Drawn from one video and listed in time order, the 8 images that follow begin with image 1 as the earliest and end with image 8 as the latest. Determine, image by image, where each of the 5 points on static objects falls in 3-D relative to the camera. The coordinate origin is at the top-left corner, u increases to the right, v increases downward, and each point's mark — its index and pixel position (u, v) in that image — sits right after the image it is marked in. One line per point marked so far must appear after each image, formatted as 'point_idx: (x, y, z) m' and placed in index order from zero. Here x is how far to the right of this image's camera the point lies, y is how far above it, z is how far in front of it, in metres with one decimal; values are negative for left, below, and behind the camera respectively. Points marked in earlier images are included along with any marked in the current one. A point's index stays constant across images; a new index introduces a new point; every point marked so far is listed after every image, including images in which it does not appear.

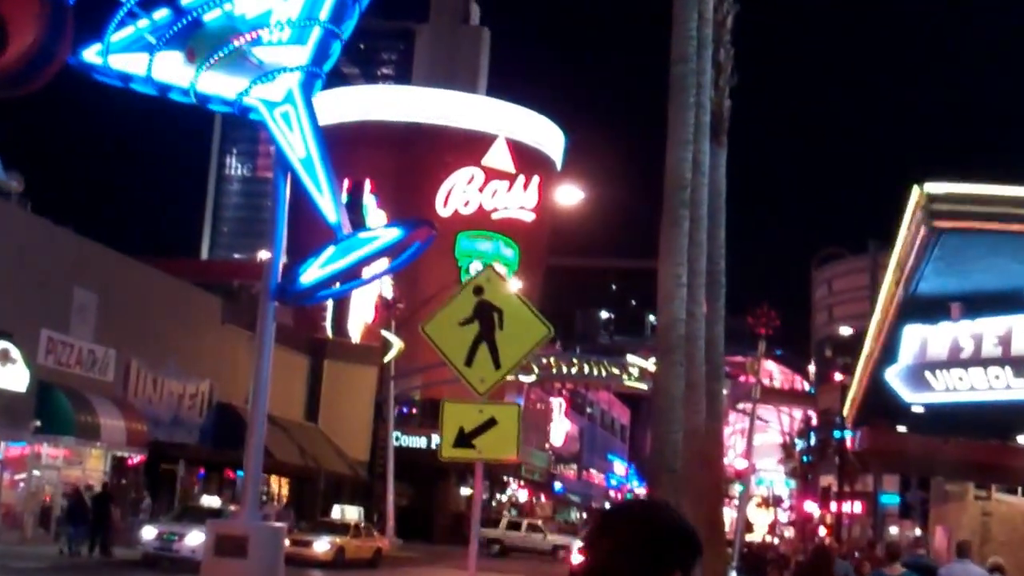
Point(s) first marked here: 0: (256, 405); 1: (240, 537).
0: (-2.6, -1.2, +16.1) m
1: (-2.6, -2.4, +15.2) m
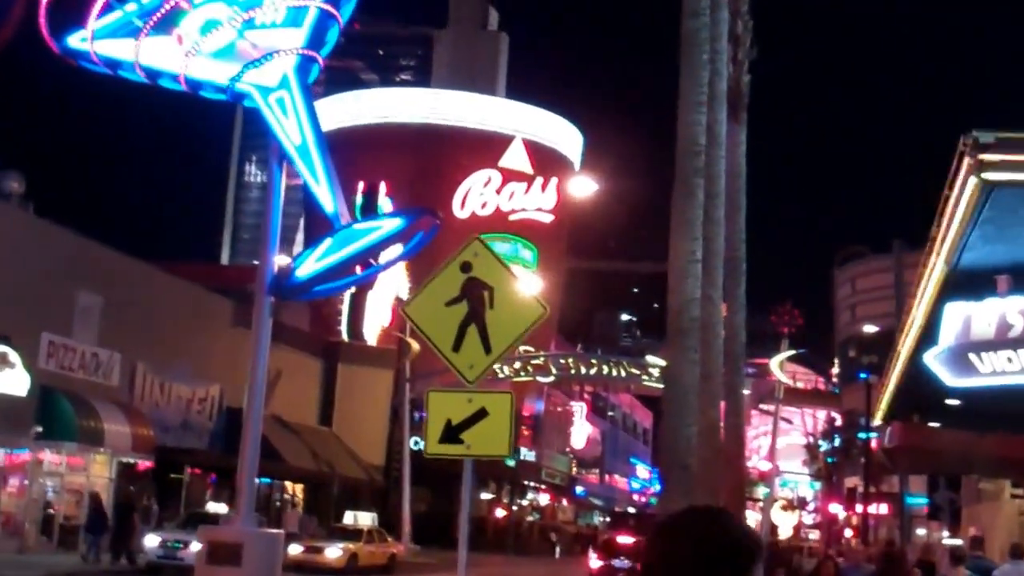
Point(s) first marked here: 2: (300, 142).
0: (-2.5, -1.1, +15.2) m
1: (-2.5, -2.4, +14.4) m
2: (-2.2, +1.5, +16.1) m
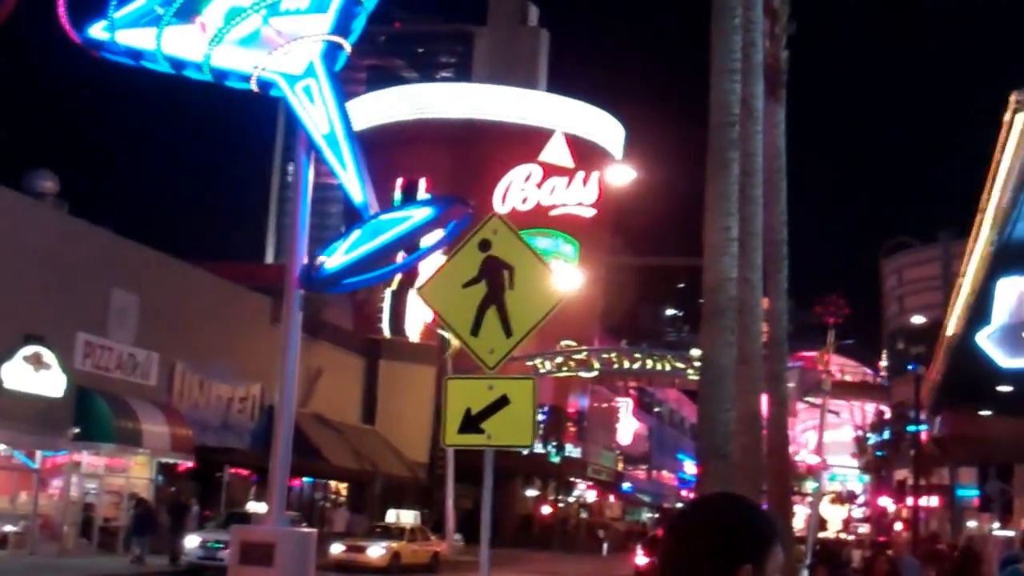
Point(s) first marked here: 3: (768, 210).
0: (-2.2, -1.1, +14.9) m
1: (-2.2, -2.3, +14.0) m
2: (-1.9, +1.6, +15.7) m
3: (+3.0, +0.9, +18.1) m
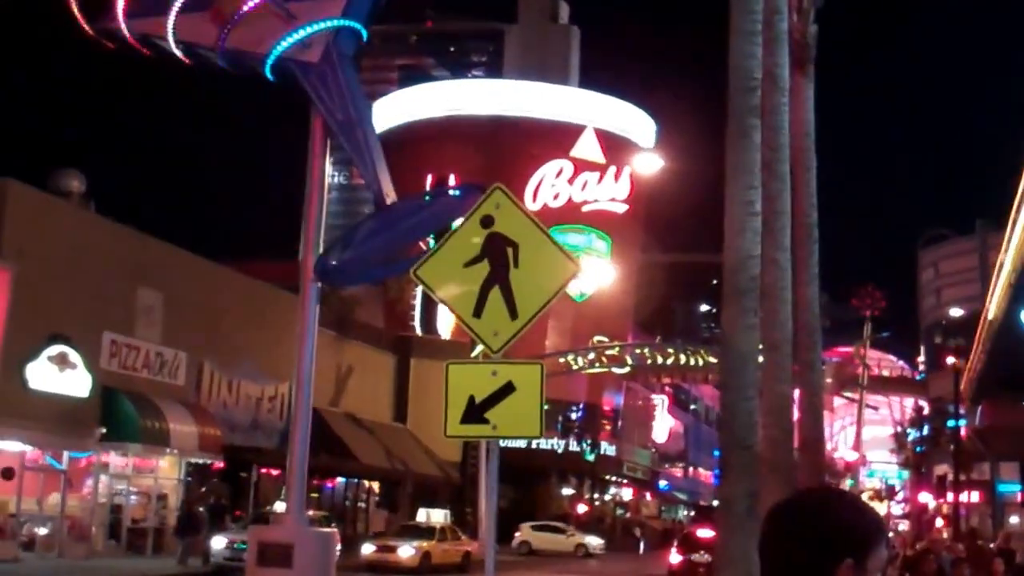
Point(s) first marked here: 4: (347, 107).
0: (-2.0, -1.0, +14.5) m
1: (-2.0, -2.2, +13.6) m
2: (-1.6, +1.6, +15.3) m
3: (+3.3, +1.0, +17.6) m
4: (-1.6, +1.8, +15.3) m
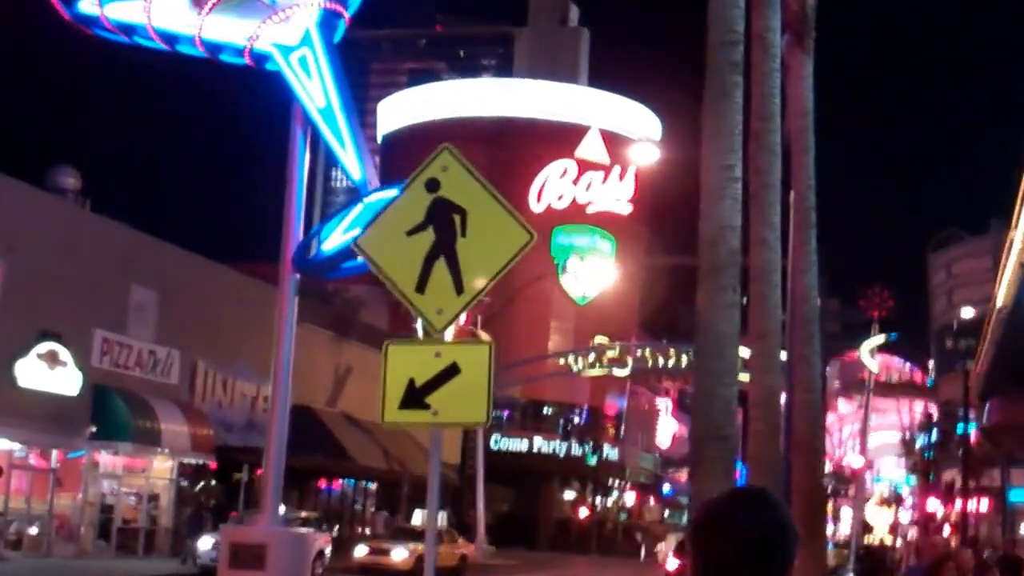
0: (-2.1, -0.9, +13.9) m
1: (-2.1, -2.1, +13.0) m
2: (-1.8, +1.7, +14.7) m
3: (+3.1, +1.1, +17.0) m
4: (-1.7, +1.8, +14.8) m
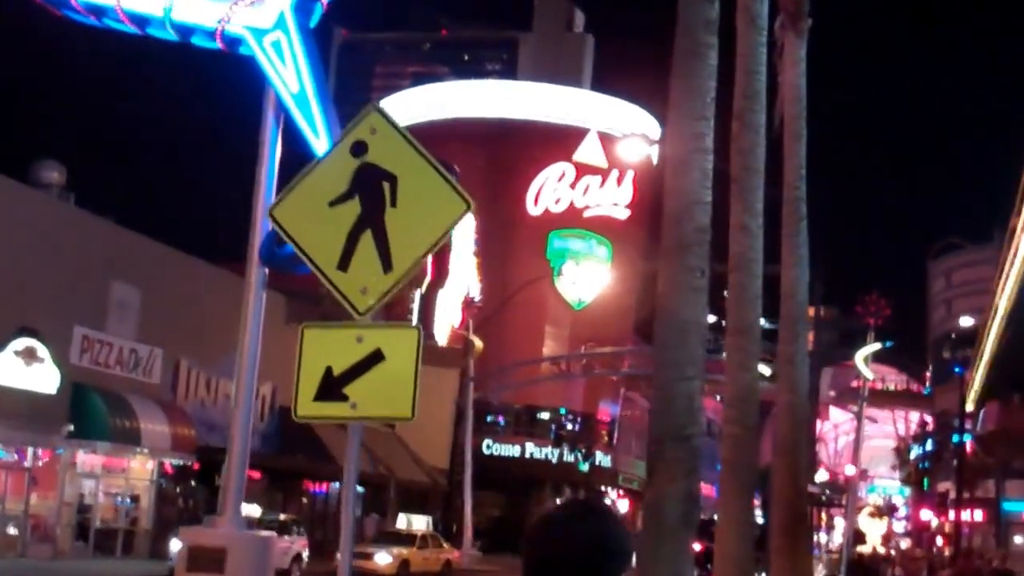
0: (-2.3, -0.8, +13.4) m
1: (-2.4, -2.1, +12.5) m
2: (-1.9, +1.8, +14.2) m
3: (+2.9, +1.0, +16.5) m
4: (-1.9, +1.9, +14.3) m
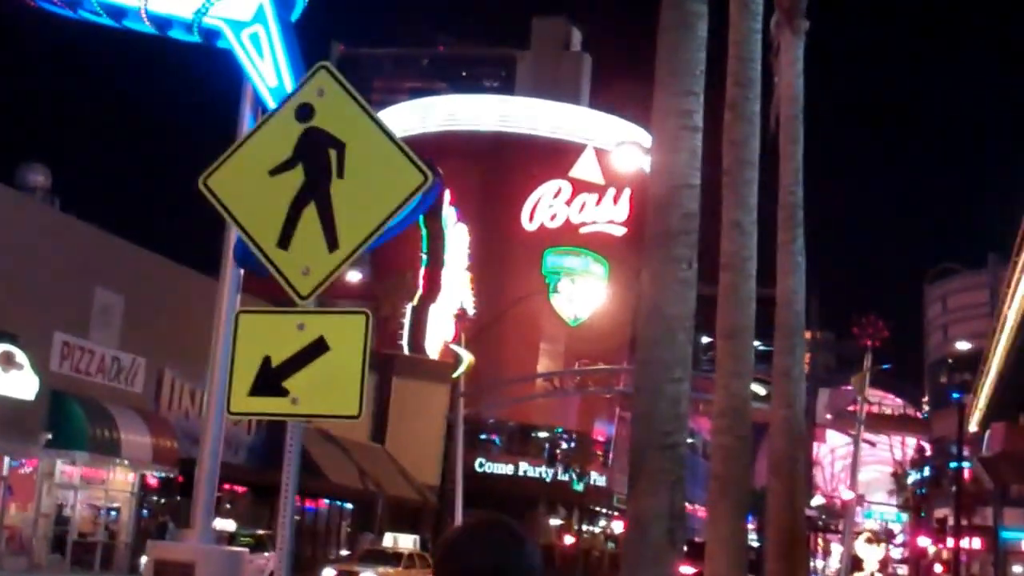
0: (-2.4, -0.9, +12.7) m
1: (-2.5, -2.1, +11.8) m
2: (-2.0, +1.7, +13.6) m
3: (+2.9, +0.9, +15.9) m
4: (-2.0, +1.9, +13.6) m
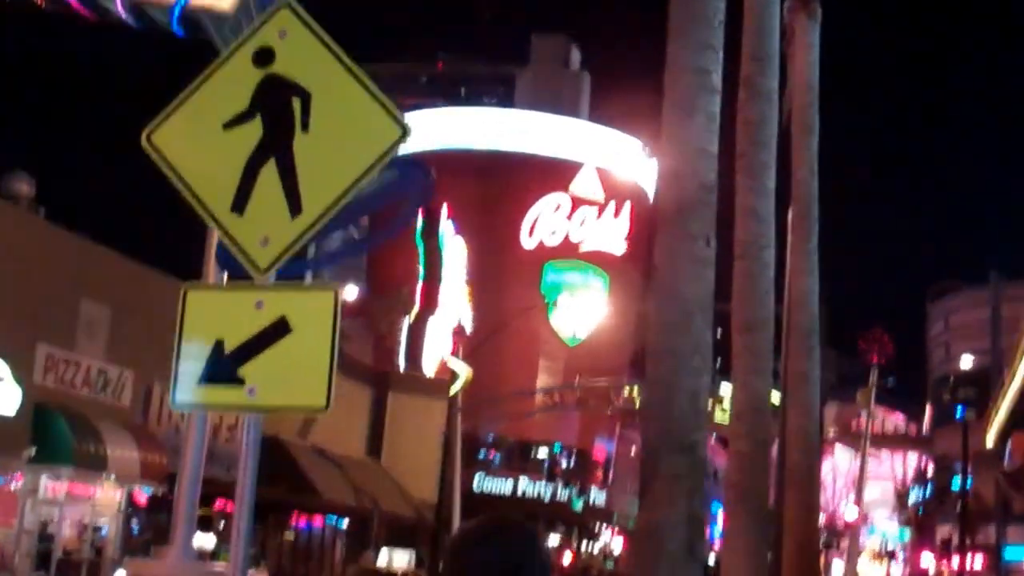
0: (-2.5, -0.9, +12.0) m
1: (-2.5, -2.1, +11.1) m
2: (-2.0, +1.7, +12.9) m
3: (+2.8, +0.8, +15.2) m
4: (-2.0, +1.8, +13.0) m
